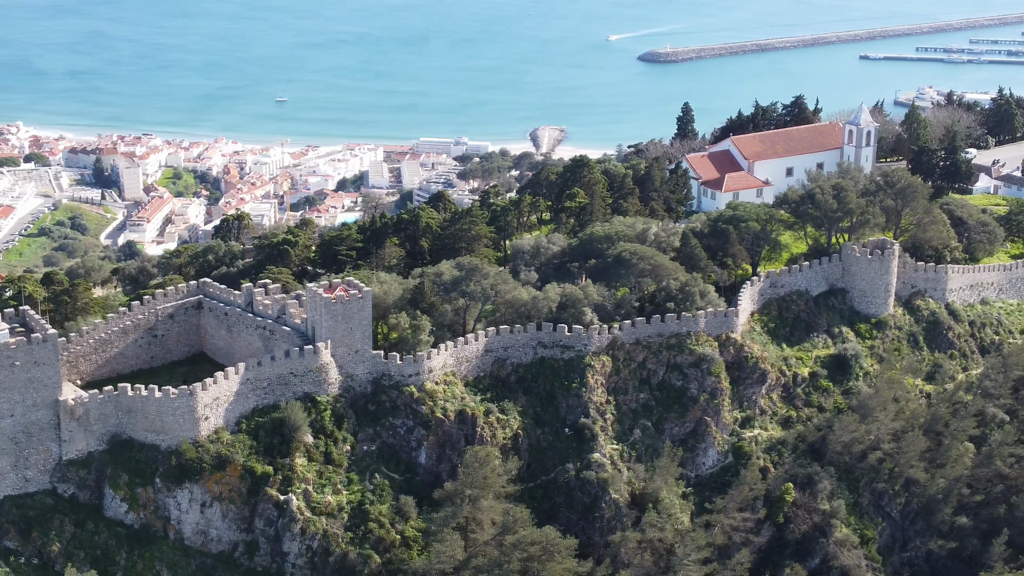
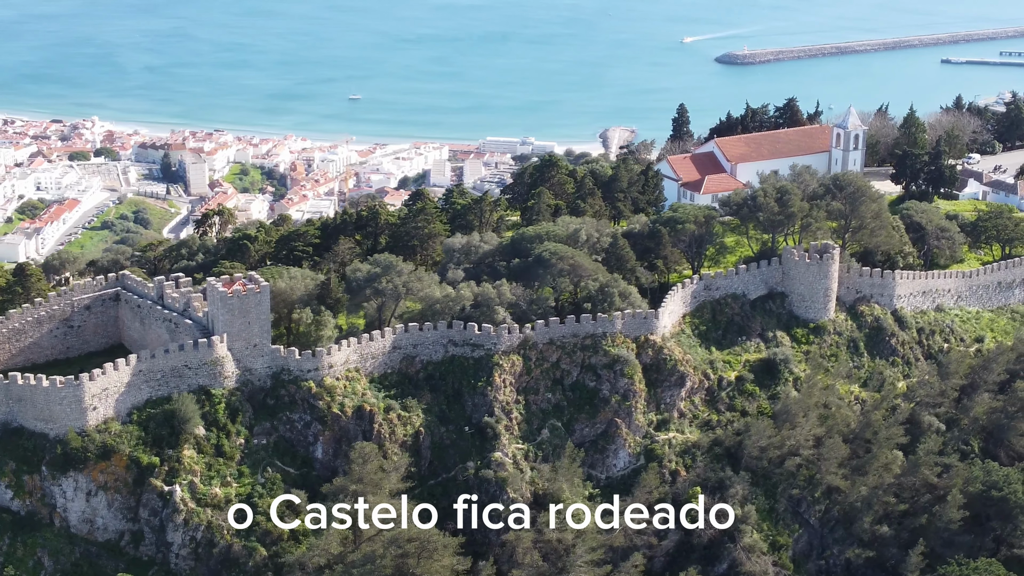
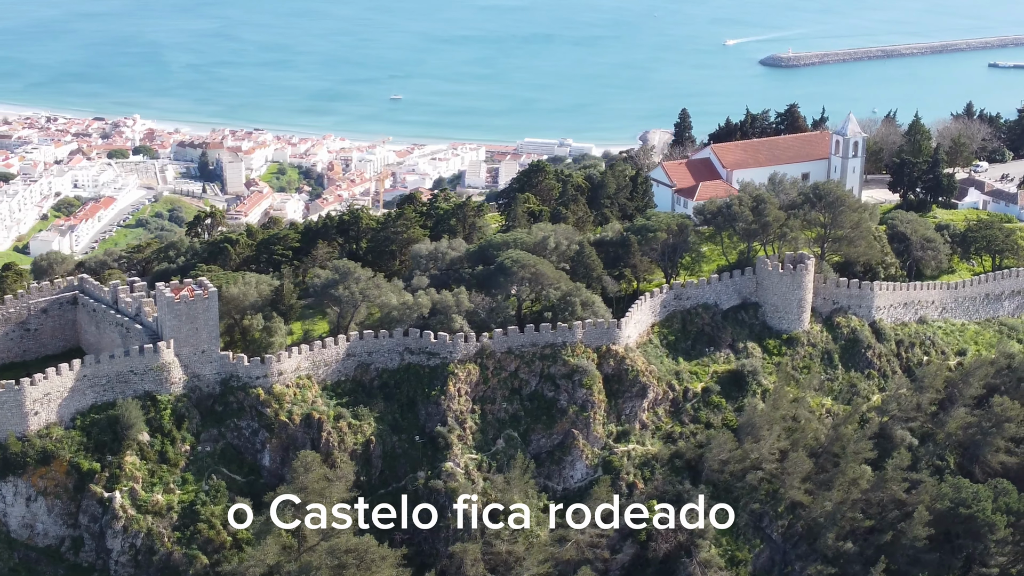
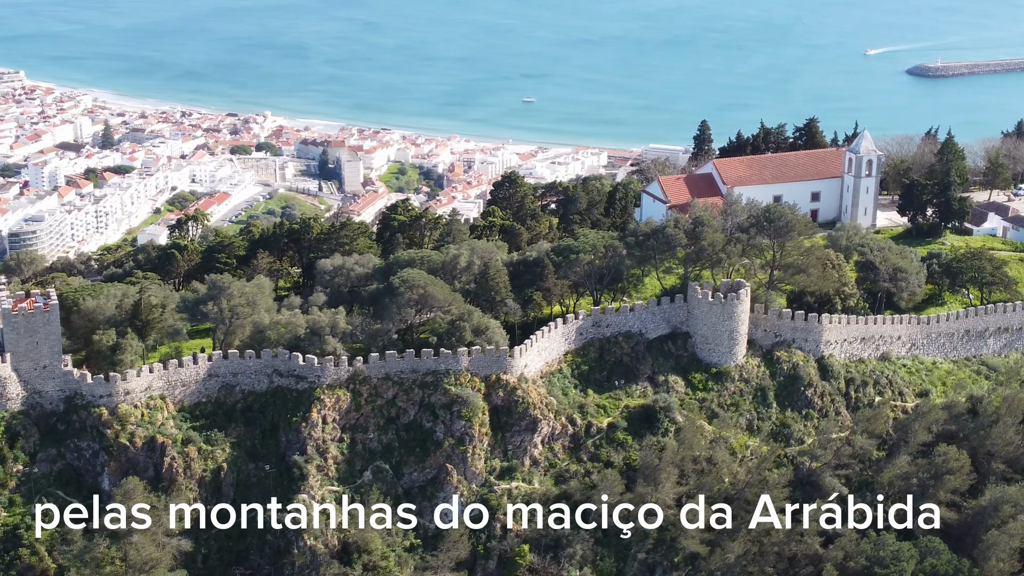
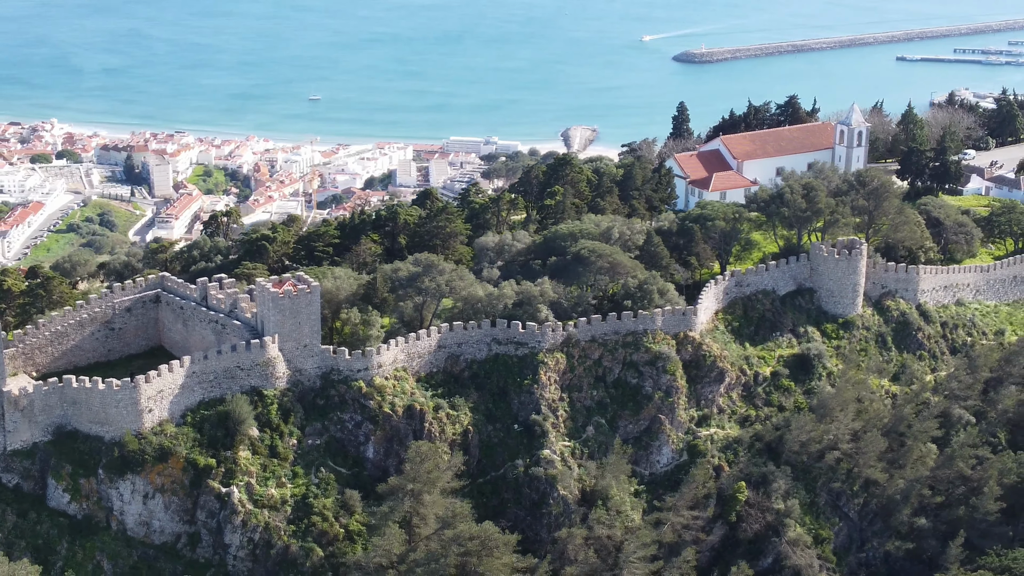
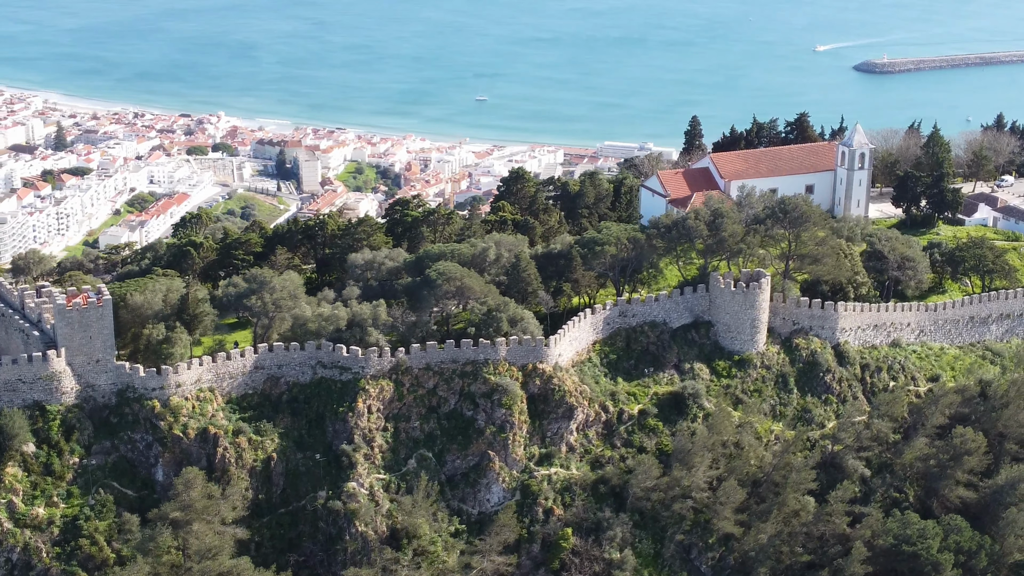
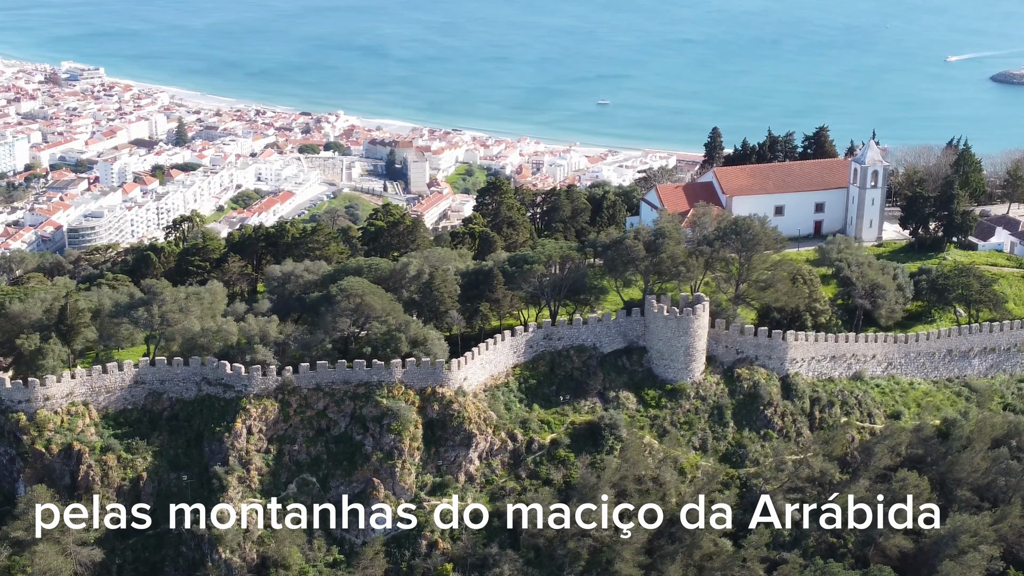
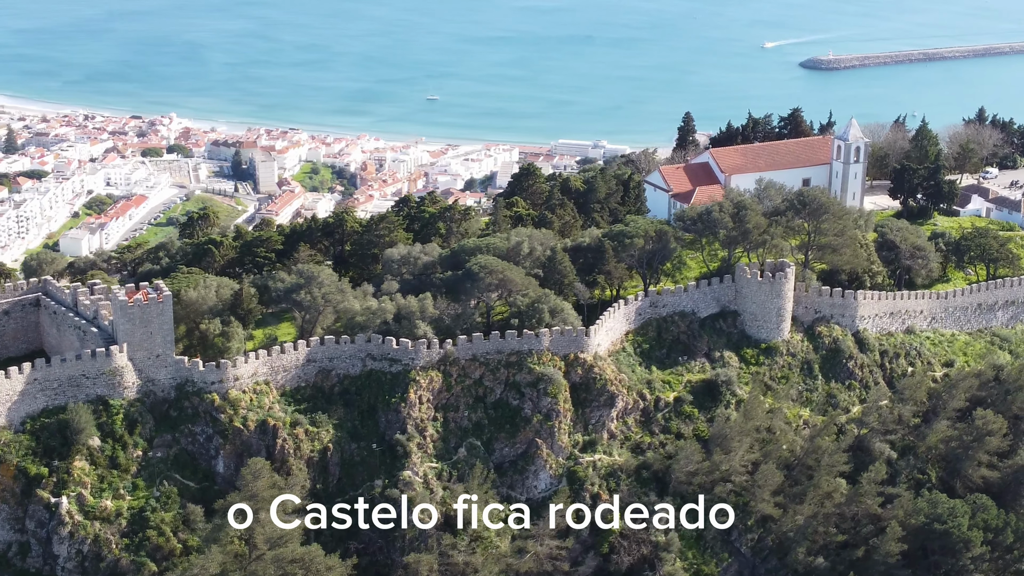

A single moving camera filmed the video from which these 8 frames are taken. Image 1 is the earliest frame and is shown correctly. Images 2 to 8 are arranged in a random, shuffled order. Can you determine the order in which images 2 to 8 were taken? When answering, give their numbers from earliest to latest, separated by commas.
5, 2, 3, 8, 6, 4, 7
